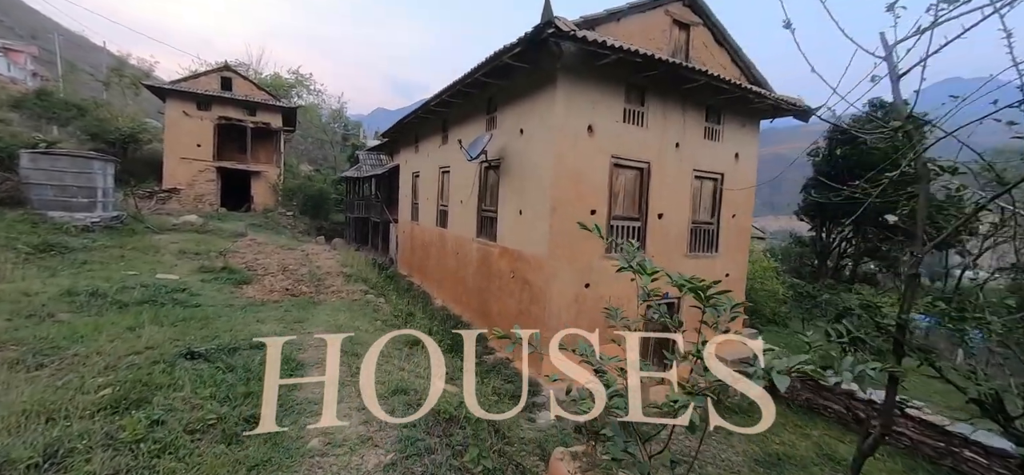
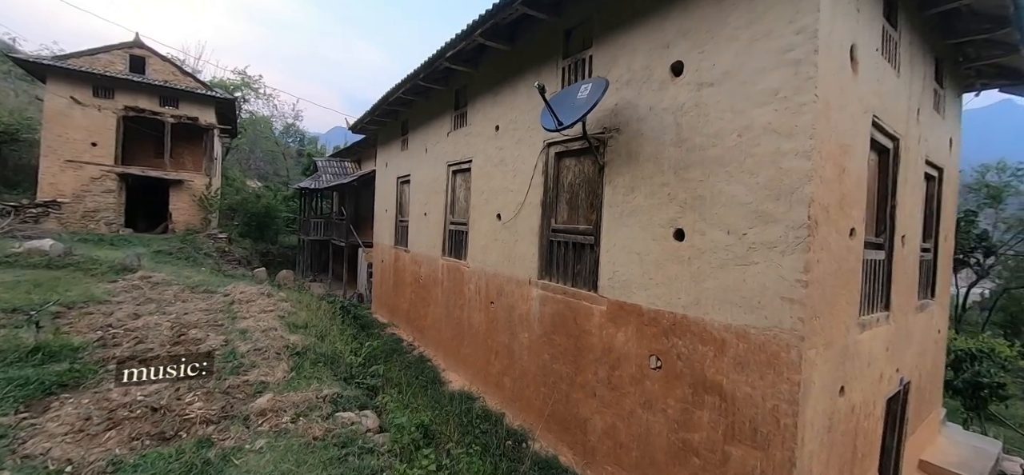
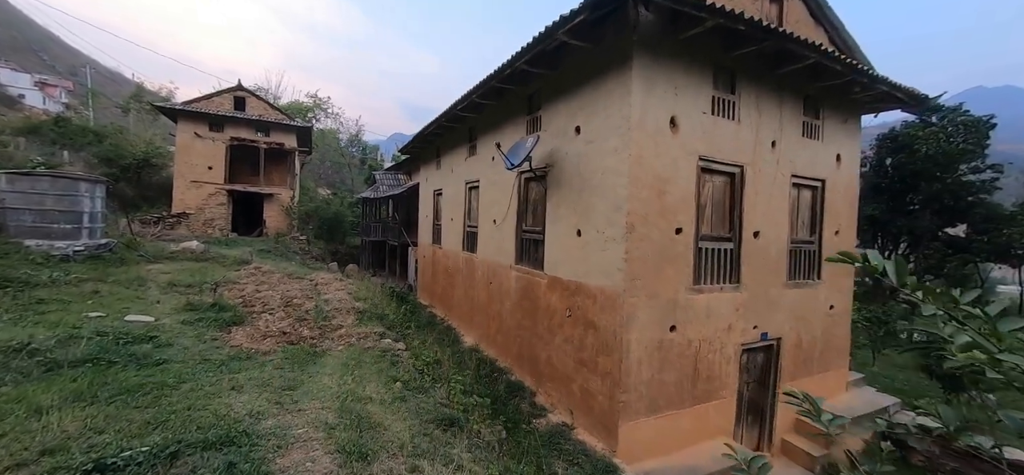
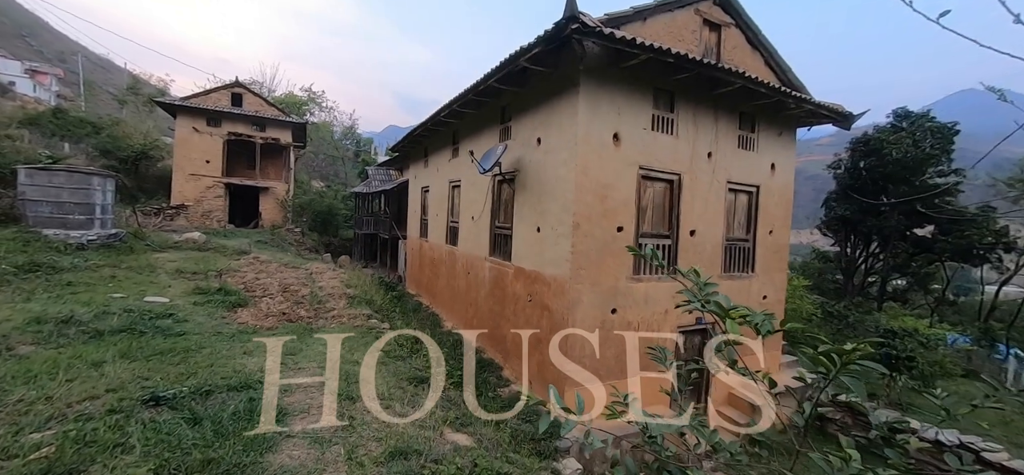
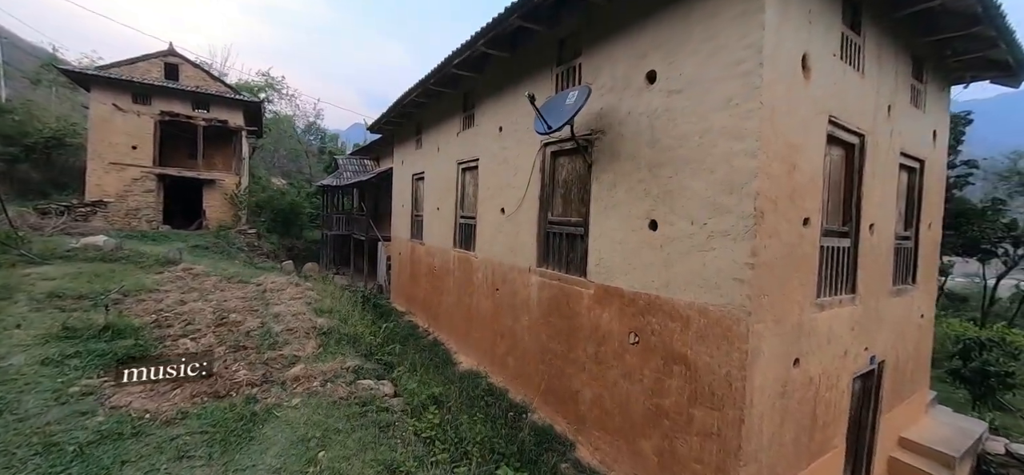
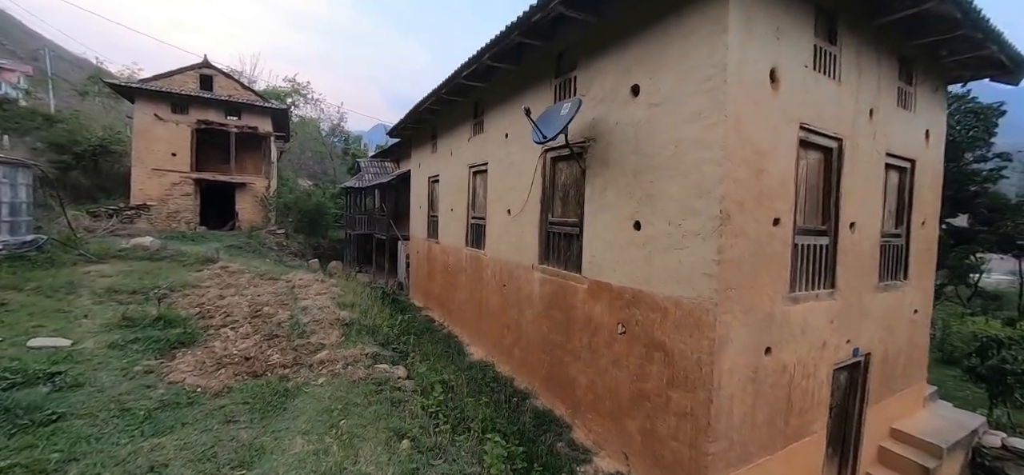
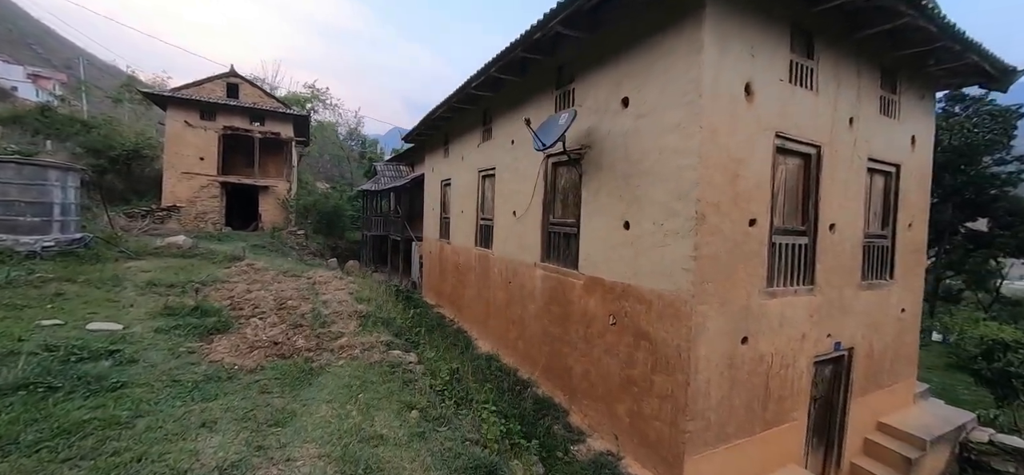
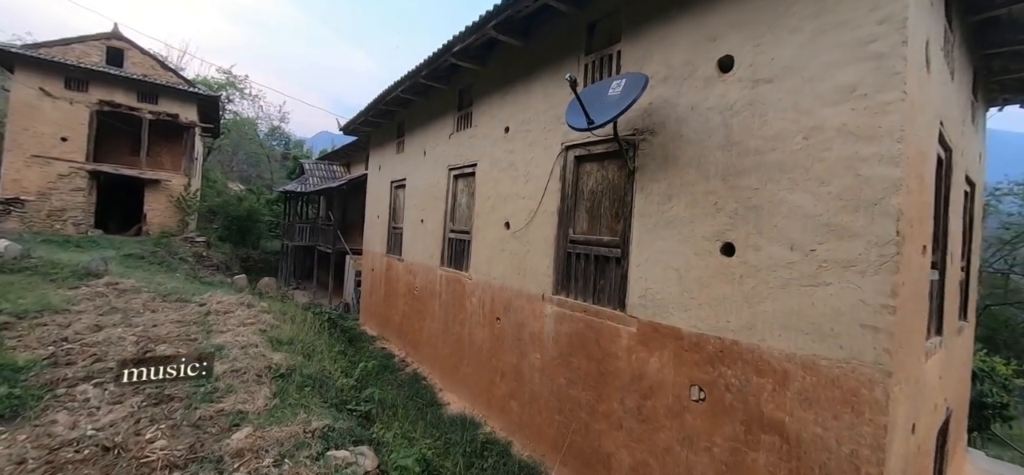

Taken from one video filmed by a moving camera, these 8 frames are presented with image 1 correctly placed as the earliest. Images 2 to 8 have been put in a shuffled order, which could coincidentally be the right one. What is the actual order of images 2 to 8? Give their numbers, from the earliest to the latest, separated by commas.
4, 3, 7, 6, 5, 2, 8
